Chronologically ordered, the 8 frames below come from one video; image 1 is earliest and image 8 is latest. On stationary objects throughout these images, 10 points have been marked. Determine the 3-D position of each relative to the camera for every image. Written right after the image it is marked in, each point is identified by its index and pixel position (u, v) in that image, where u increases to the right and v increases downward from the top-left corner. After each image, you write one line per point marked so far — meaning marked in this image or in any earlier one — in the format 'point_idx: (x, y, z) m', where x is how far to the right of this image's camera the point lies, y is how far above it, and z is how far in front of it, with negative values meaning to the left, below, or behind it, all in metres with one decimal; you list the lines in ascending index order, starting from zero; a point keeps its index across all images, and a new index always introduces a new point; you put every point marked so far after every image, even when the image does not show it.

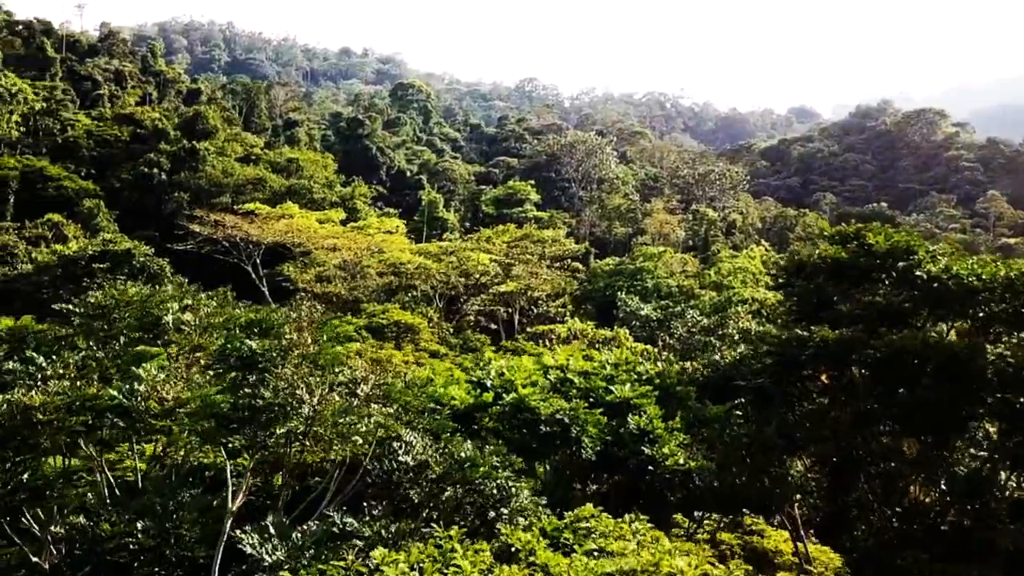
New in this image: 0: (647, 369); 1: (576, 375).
0: (+1.9, -1.2, +16.2) m
1: (+0.8, -1.2, +14.8) m
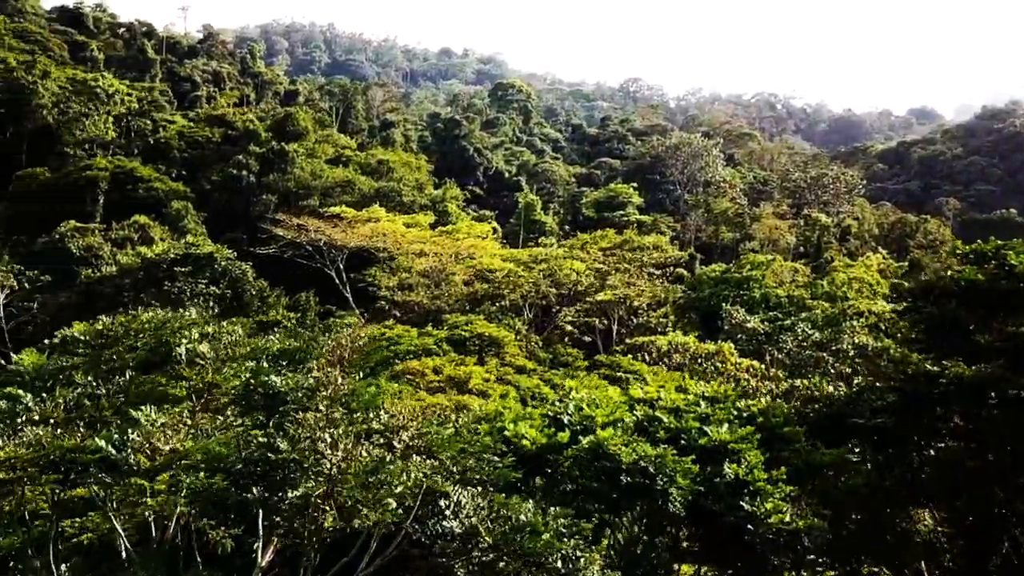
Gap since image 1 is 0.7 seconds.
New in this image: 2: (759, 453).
0: (+3.0, -1.5, +14.2) m
1: (+1.8, -1.4, +13.0) m
2: (+2.6, -1.8, +11.9) m
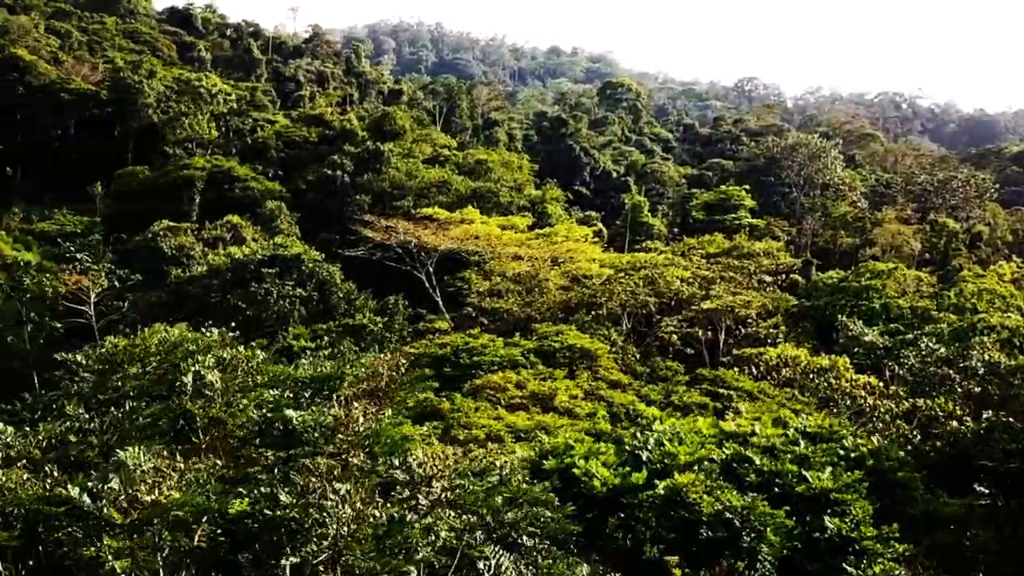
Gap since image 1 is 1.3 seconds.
0: (+3.9, -1.7, +12.5) m
1: (+2.5, -1.7, +11.4) m
2: (+3.2, -2.0, +10.2) m
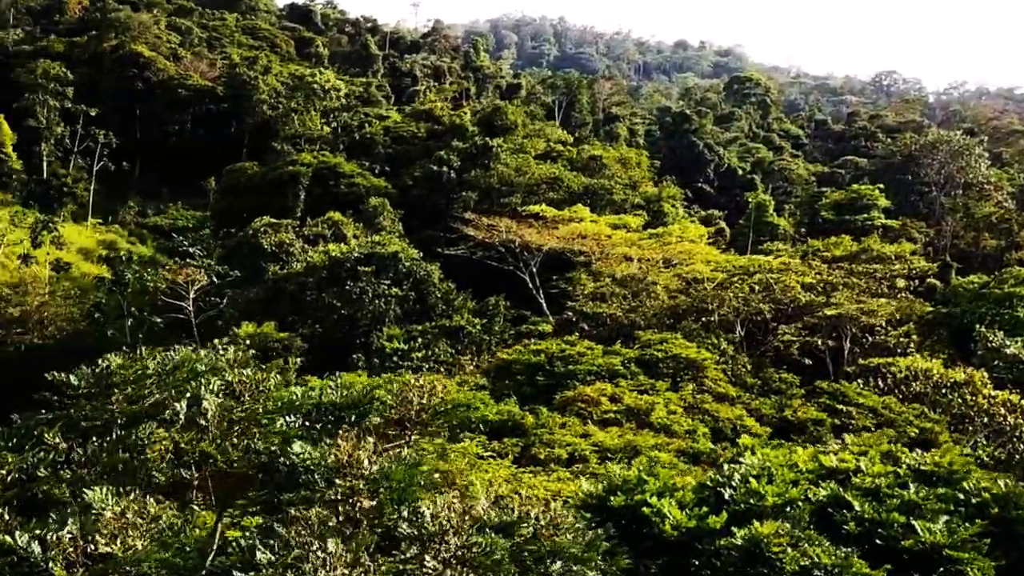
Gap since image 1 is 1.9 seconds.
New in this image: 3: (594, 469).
0: (+4.6, -1.9, +10.9) m
1: (+3.1, -1.8, +10.0) m
2: (+3.7, -2.2, +8.7) m
3: (+1.1, -2.3, +13.7) m
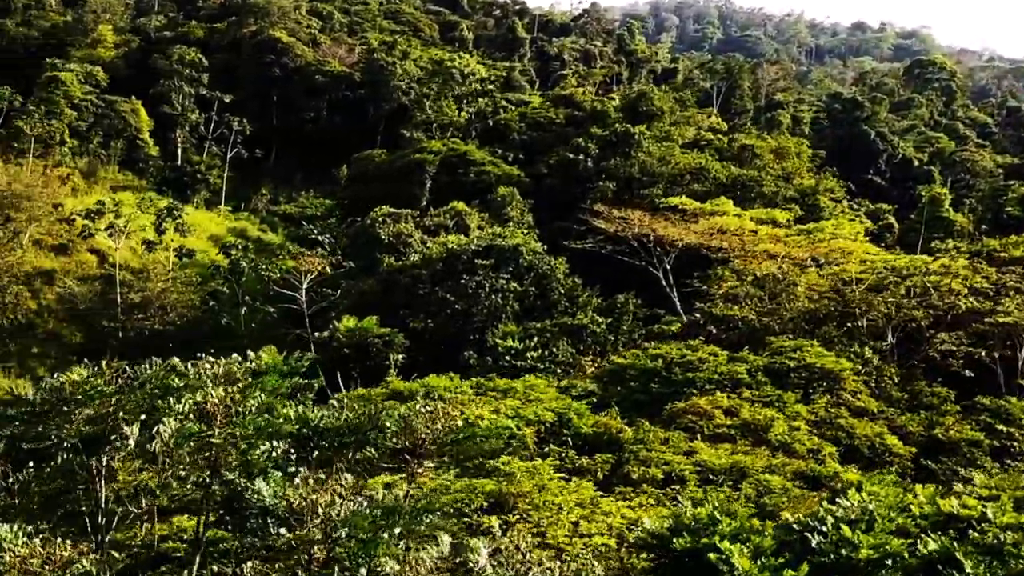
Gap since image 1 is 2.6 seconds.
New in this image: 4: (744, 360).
0: (+5.0, -2.1, +9.0) m
1: (+3.5, -2.0, +8.3) m
2: (+3.8, -2.3, +6.9) m
3: (+2.0, -2.3, +12.3) m
4: (+4.1, -1.3, +19.7) m
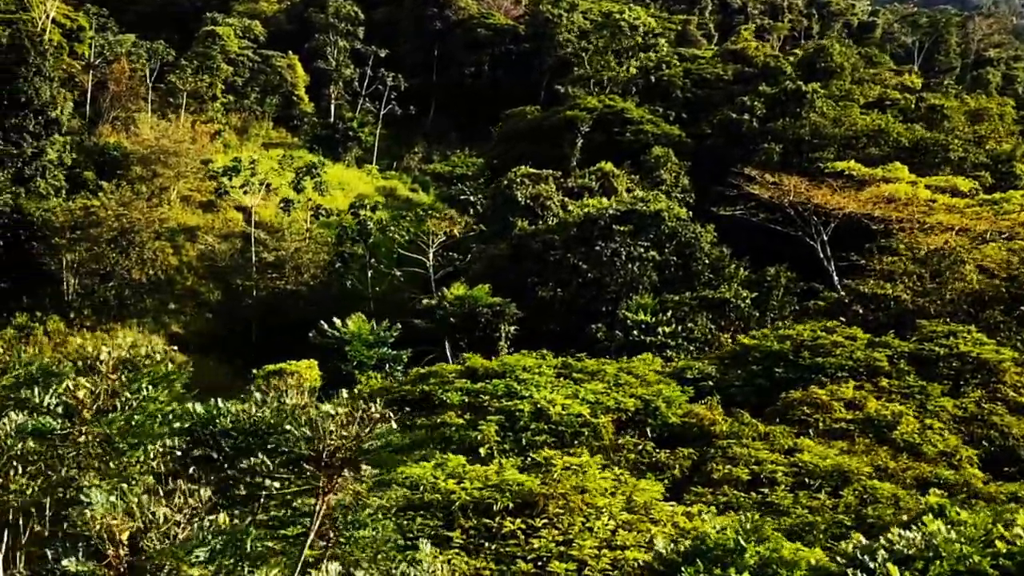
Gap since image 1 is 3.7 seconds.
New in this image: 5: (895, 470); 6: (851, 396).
0: (+5.0, -2.1, +7.2) m
1: (+3.3, -2.0, +6.8) m
2: (+3.5, -2.4, +5.4) m
3: (+2.6, -2.1, +11.0) m
4: (+6.0, -0.9, +17.8) m
5: (+4.4, -2.1, +12.9) m
6: (+4.5, -1.4, +14.9) m
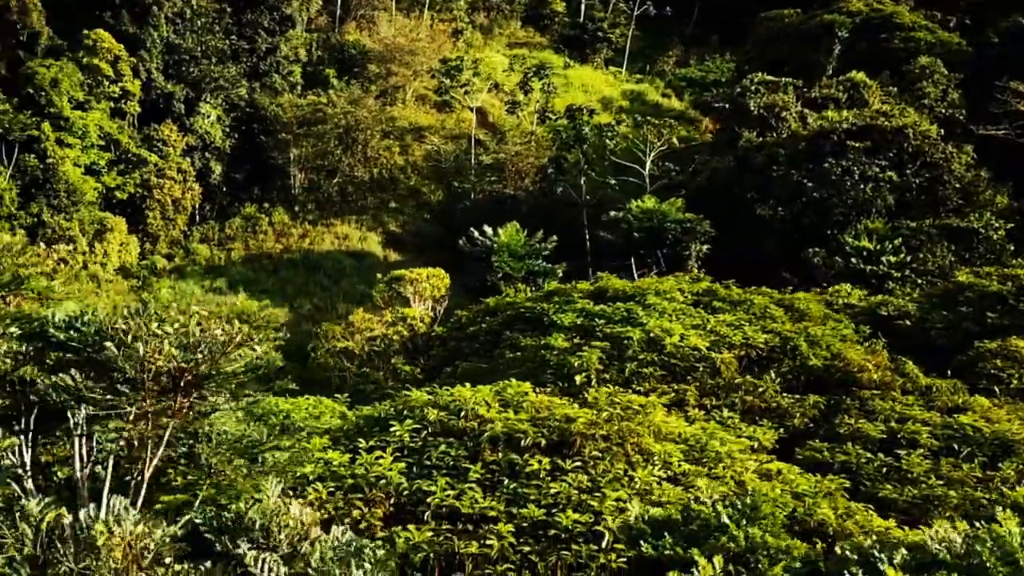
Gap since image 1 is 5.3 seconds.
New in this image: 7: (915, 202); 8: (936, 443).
0: (+4.6, -2.0, +5.2) m
1: (+2.9, -1.8, +5.3) m
2: (+2.6, -2.3, +3.9) m
3: (+3.3, -1.6, +9.5) m
4: (+8.5, -0.1, +15.1) m
5: (+5.5, -1.5, +10.8) m
6: (+6.3, -0.7, +12.7) m
7: (+7.0, +1.5, +19.9) m
8: (+3.8, -1.4, +10.1) m
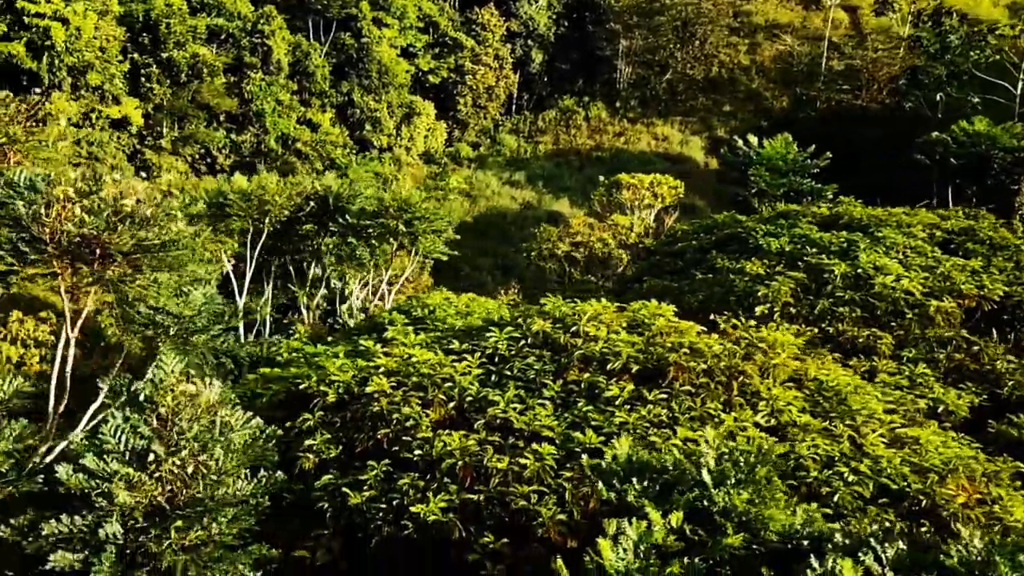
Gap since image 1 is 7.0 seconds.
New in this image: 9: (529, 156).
0: (+3.7, -2.2, +3.4) m
1: (+2.2, -1.7, +4.0) m
2: (+1.4, -2.3, +3.0) m
3: (+4.2, -1.3, +7.8) m
4: (+11.2, -0.1, +10.8) m
5: (+6.7, -1.4, +8.2) m
6: (+8.2, -0.6, +9.5) m
7: (+11.8, +2.0, +15.7) m
8: (+4.9, -1.2, +8.1) m
9: (+0.3, +2.3, +19.6) m
